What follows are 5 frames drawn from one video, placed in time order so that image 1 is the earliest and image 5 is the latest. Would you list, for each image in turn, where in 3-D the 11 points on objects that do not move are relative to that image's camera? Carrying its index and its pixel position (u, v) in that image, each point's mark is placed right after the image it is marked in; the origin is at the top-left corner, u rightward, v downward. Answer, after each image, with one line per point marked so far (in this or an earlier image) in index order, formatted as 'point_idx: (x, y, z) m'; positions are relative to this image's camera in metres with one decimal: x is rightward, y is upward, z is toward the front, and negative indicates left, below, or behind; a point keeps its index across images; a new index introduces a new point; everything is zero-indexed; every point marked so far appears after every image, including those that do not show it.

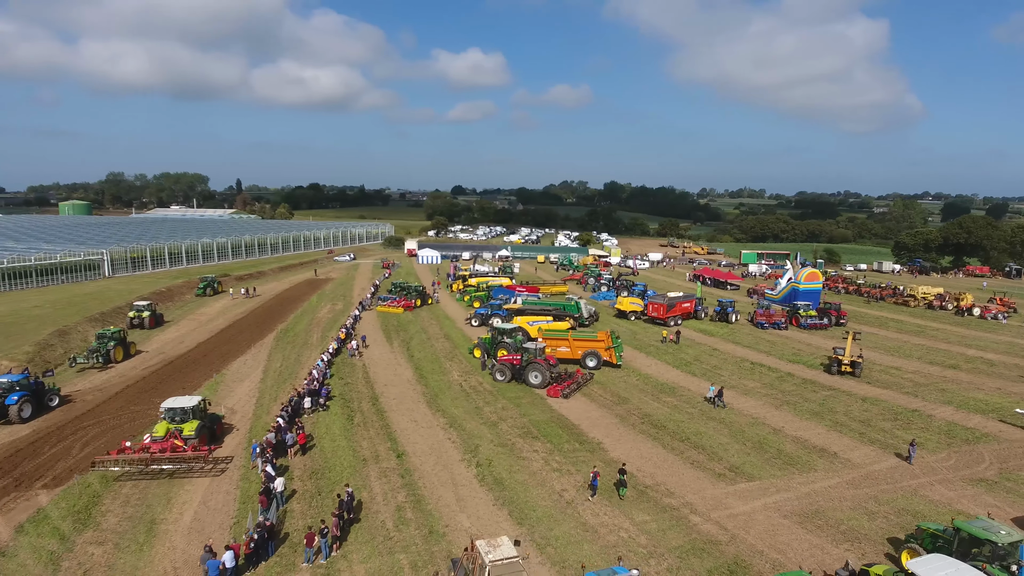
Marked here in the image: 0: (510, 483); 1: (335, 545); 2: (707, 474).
0: (-0.2, -5.2, +17.2) m
1: (-3.8, -5.5, +13.7) m
2: (+5.4, -5.2, +17.8) m
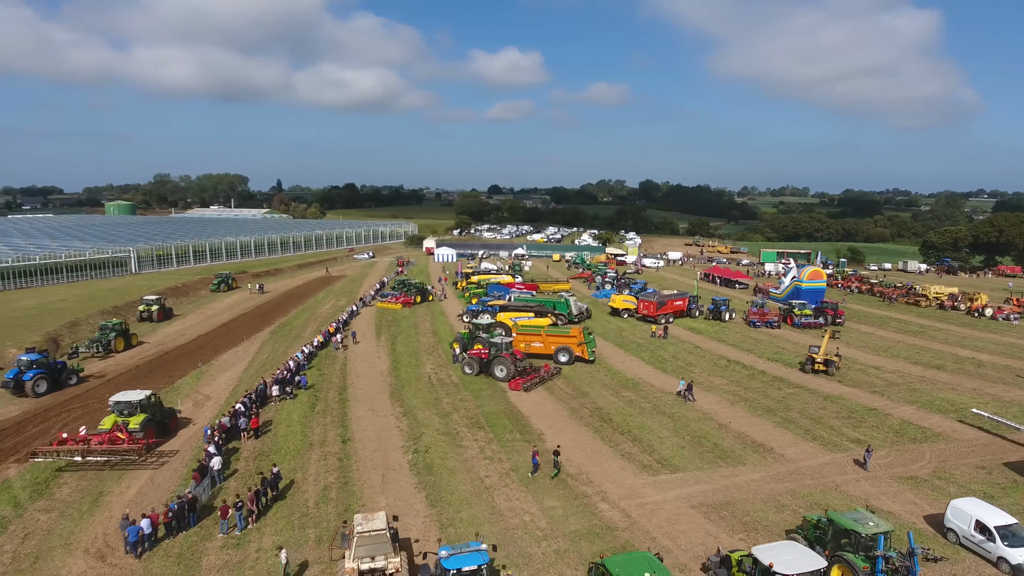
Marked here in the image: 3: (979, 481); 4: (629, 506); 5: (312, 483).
0: (-2.1, -5.0, +18.0) m
1: (-6.0, -5.3, +14.8) m
2: (+3.4, -5.0, +18.2) m
3: (+12.7, -5.2, +17.3) m
4: (+2.9, -5.4, +15.9) m
5: (-5.3, -5.1, +16.9) m
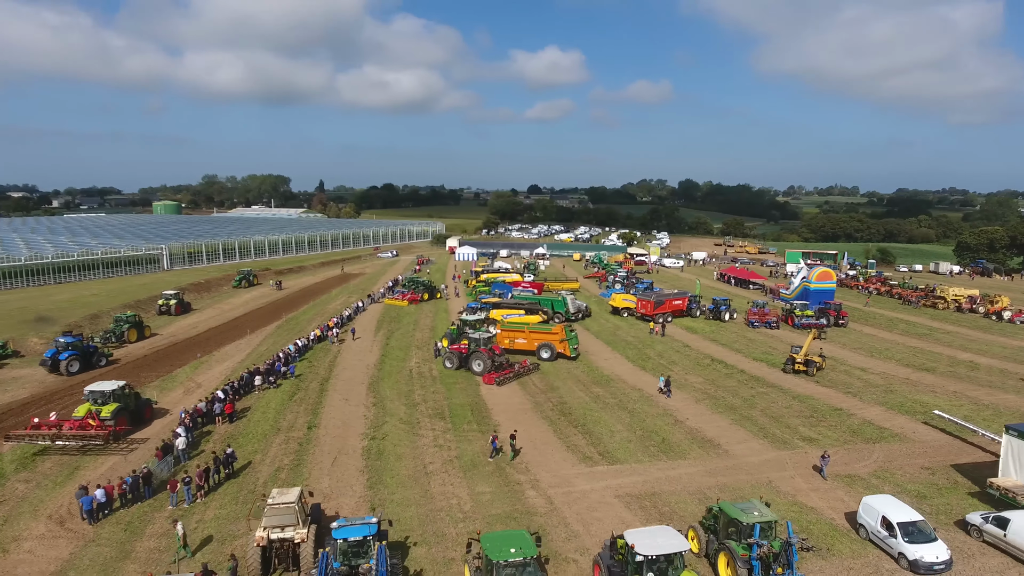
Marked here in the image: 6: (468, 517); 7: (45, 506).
0: (-3.7, -4.9, +19.0) m
1: (-7.8, -5.2, +16.1) m
2: (+1.8, -5.0, +18.8) m
3: (+11.0, -5.2, +17.3) m
4: (+1.1, -5.3, +16.5) m
5: (-7.0, -5.0, +18.1) m
6: (-1.0, -5.5, +15.2) m
7: (-11.5, -5.4, +15.7) m
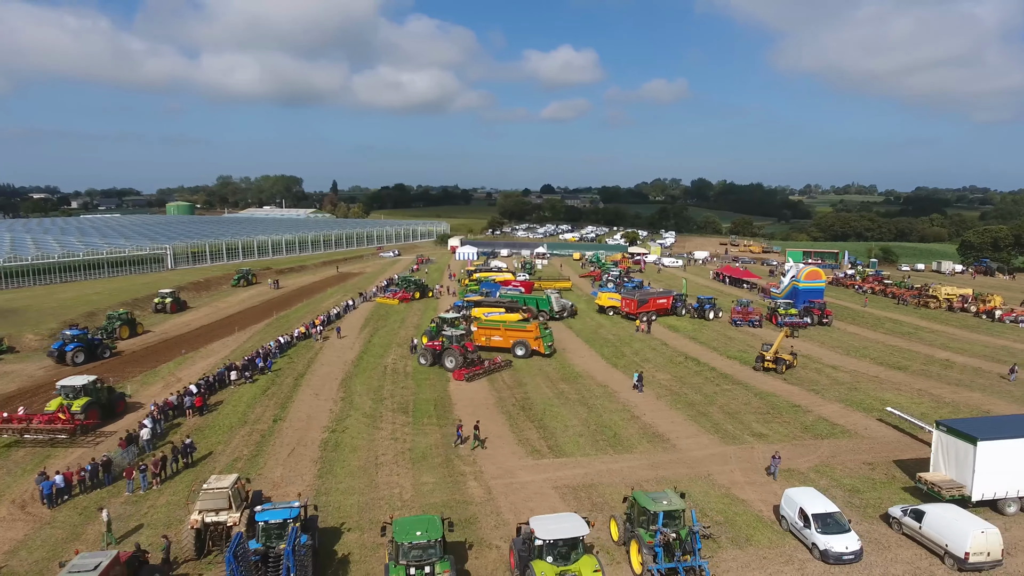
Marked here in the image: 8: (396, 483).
0: (-5.2, -4.8, +19.6) m
1: (-9.4, -5.1, +16.9) m
2: (+0.4, -4.9, +19.4) m
3: (+9.5, -5.1, +17.6) m
4: (-0.4, -5.2, +17.1) m
5: (-8.4, -4.9, +18.9) m
6: (-2.6, -5.4, +15.8) m
7: (-13.0, -5.3, +16.6) m
8: (-3.1, -5.2, +17.1) m
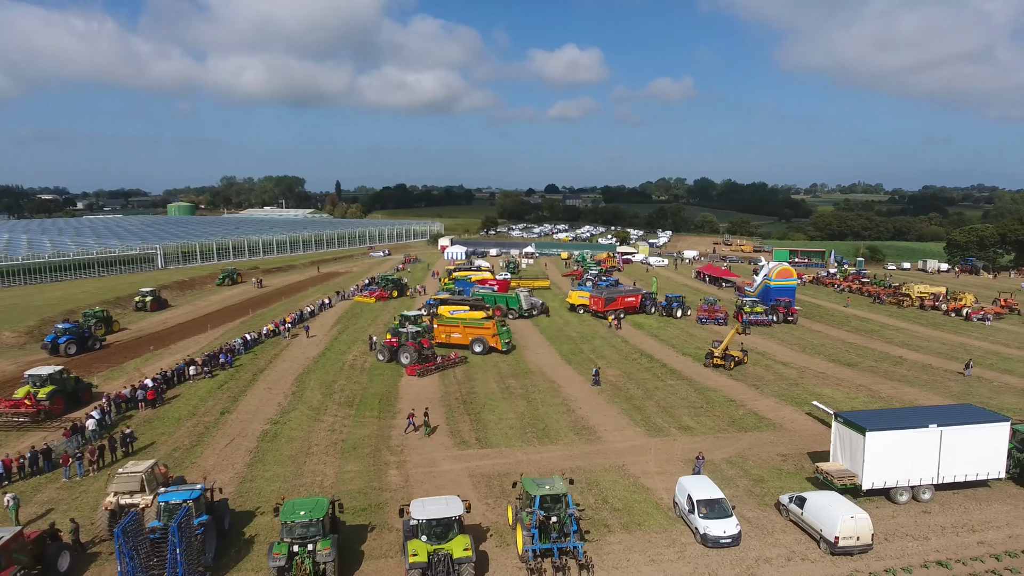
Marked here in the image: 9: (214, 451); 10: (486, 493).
0: (-7.4, -4.8, +20.5) m
1: (-11.6, -5.0, +17.7) m
2: (-1.9, -4.8, +20.1) m
3: (+7.2, -5.1, +18.2) m
4: (-2.7, -5.1, +17.8) m
5: (-10.7, -4.8, +19.8) m
6: (-4.9, -5.3, +16.6) m
7: (-15.3, -5.2, +17.6) m
8: (-5.3, -5.1, +17.9) m
9: (-9.0, -4.9, +19.3) m
10: (-0.7, -5.3, +16.5) m
